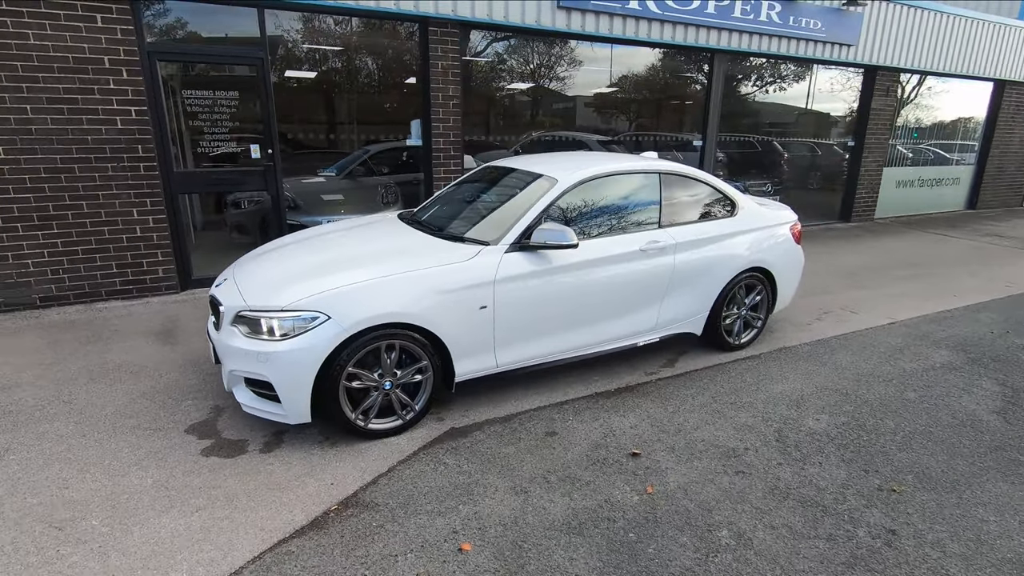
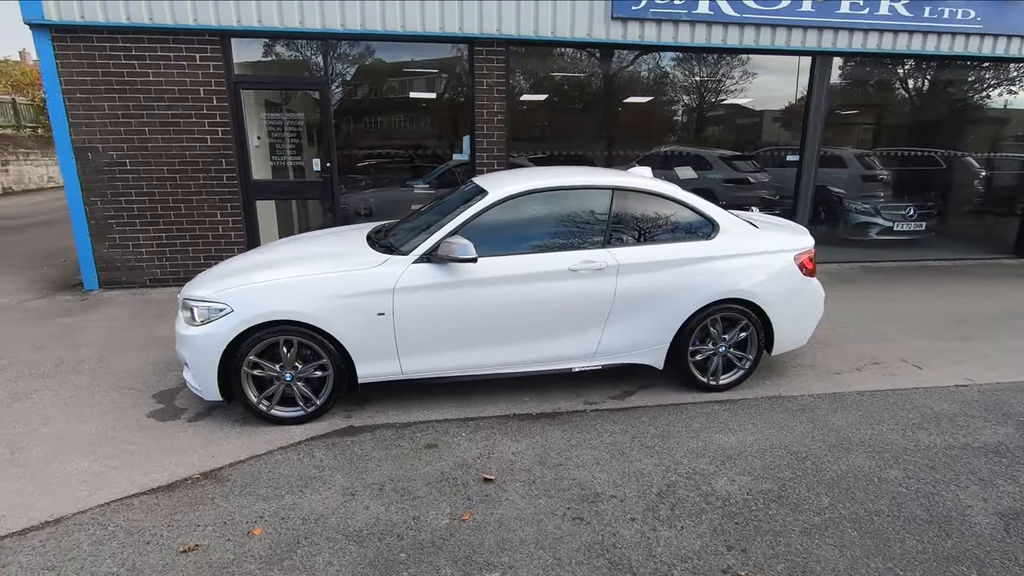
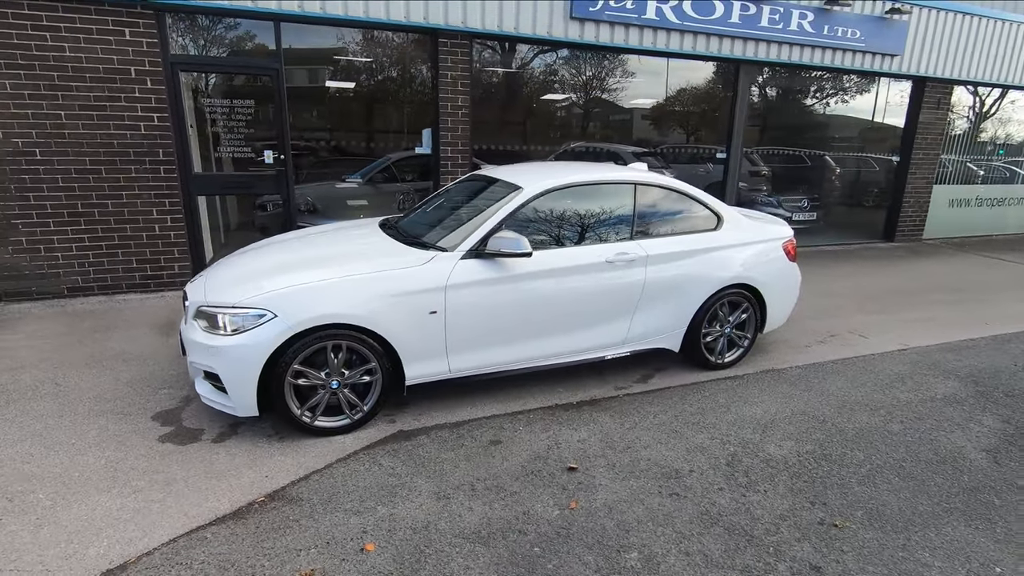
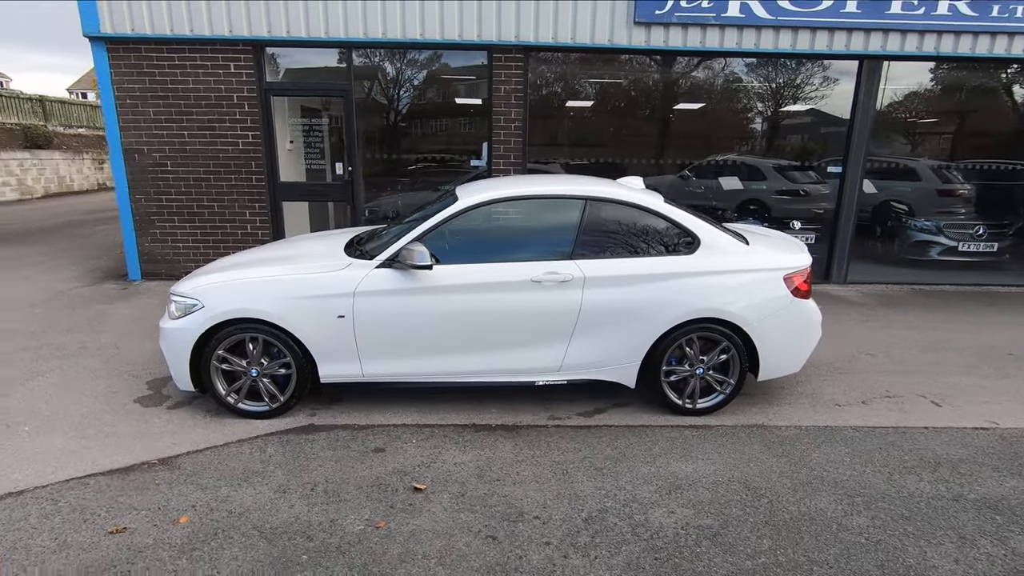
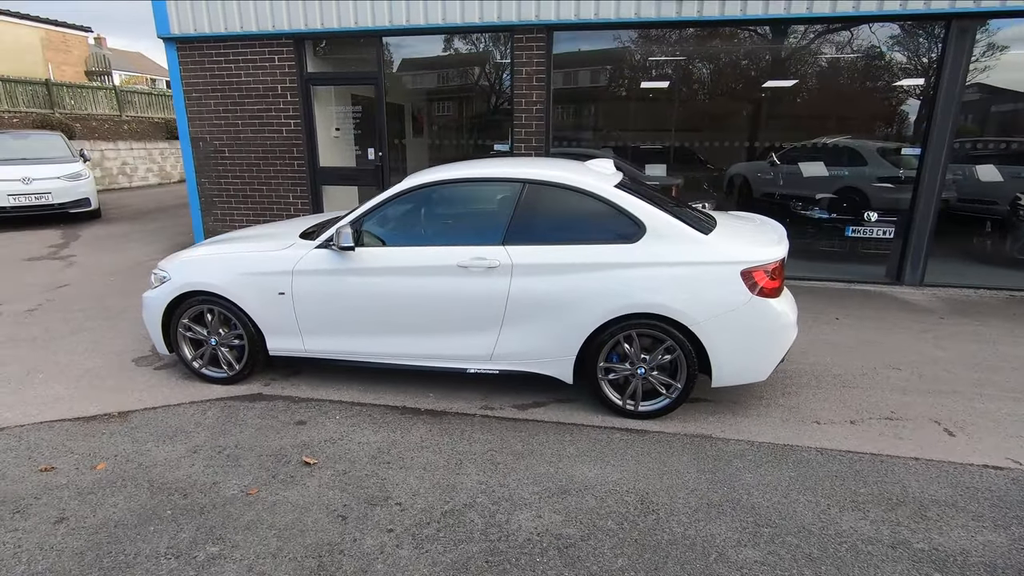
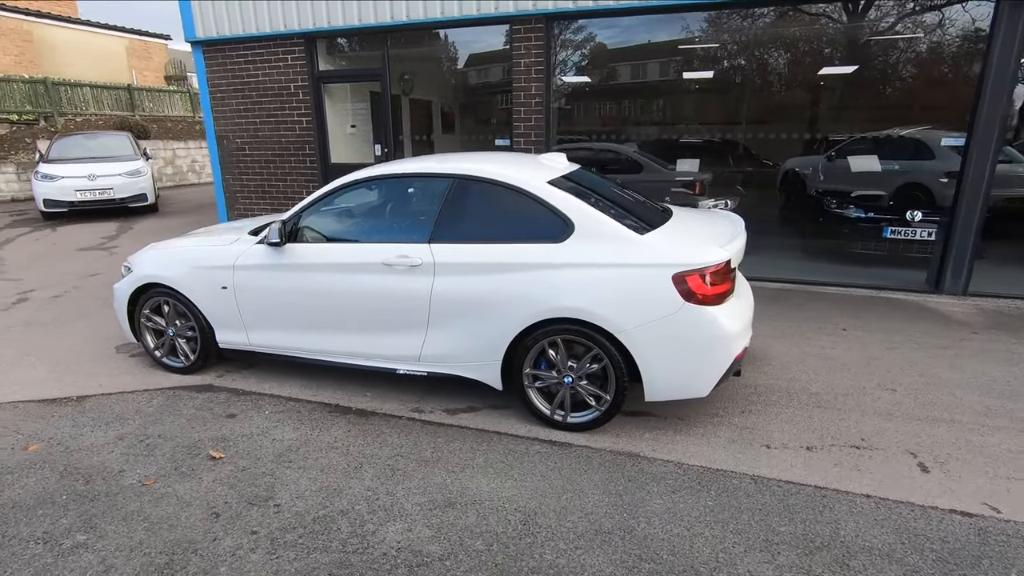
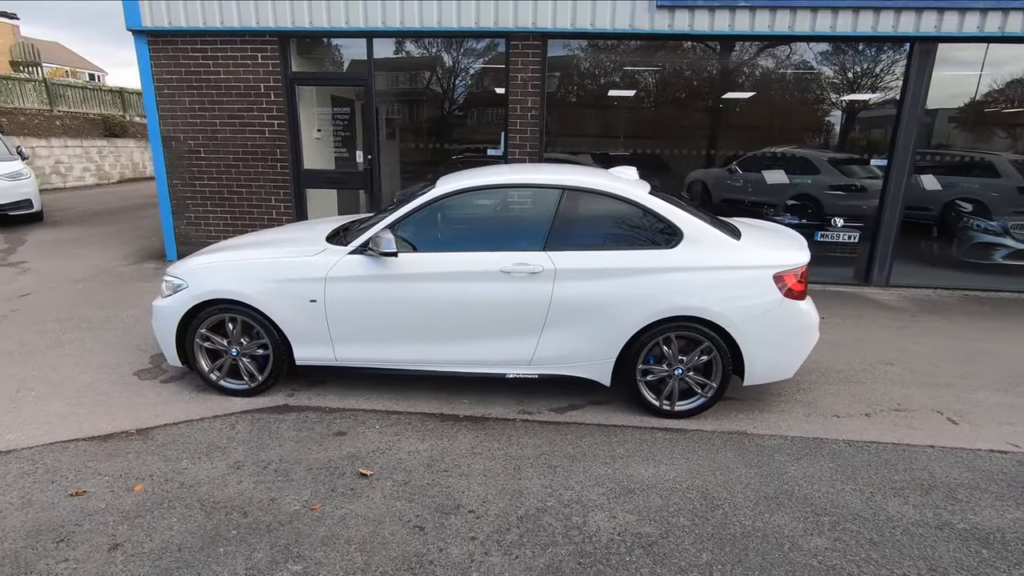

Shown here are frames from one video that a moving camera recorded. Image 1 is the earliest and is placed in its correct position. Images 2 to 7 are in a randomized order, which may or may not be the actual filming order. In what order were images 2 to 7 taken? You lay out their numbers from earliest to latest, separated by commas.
3, 2, 4, 7, 5, 6
